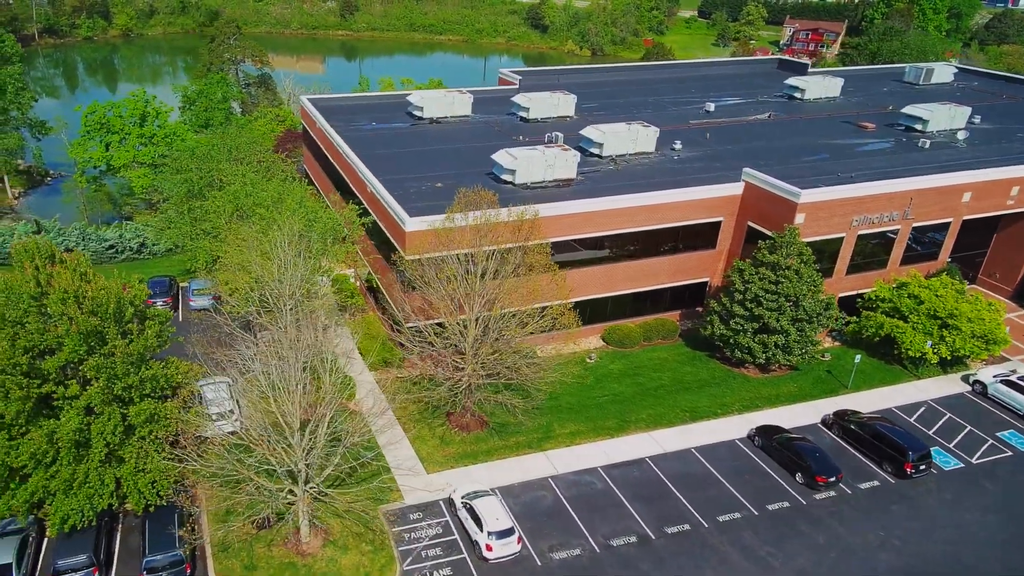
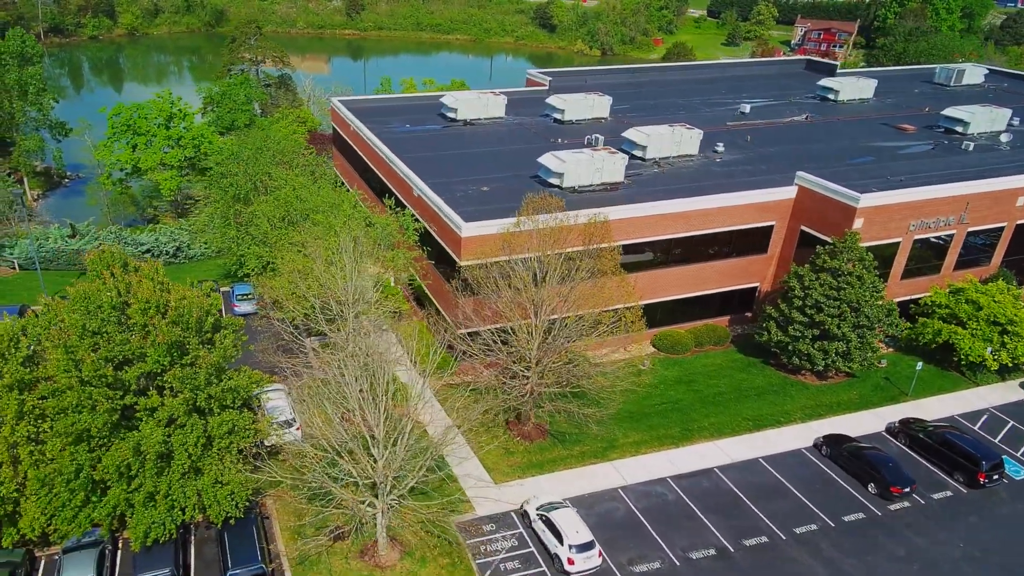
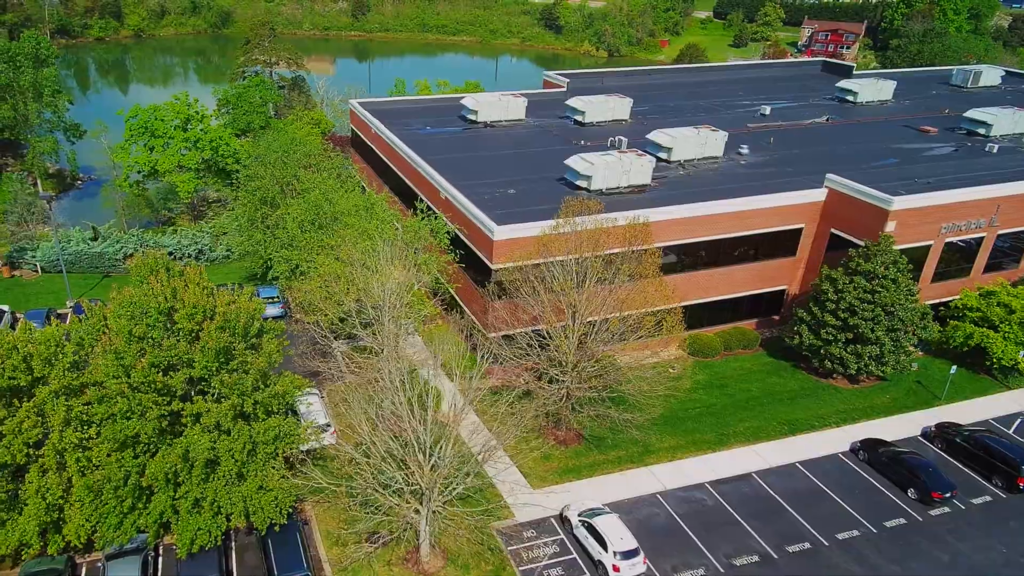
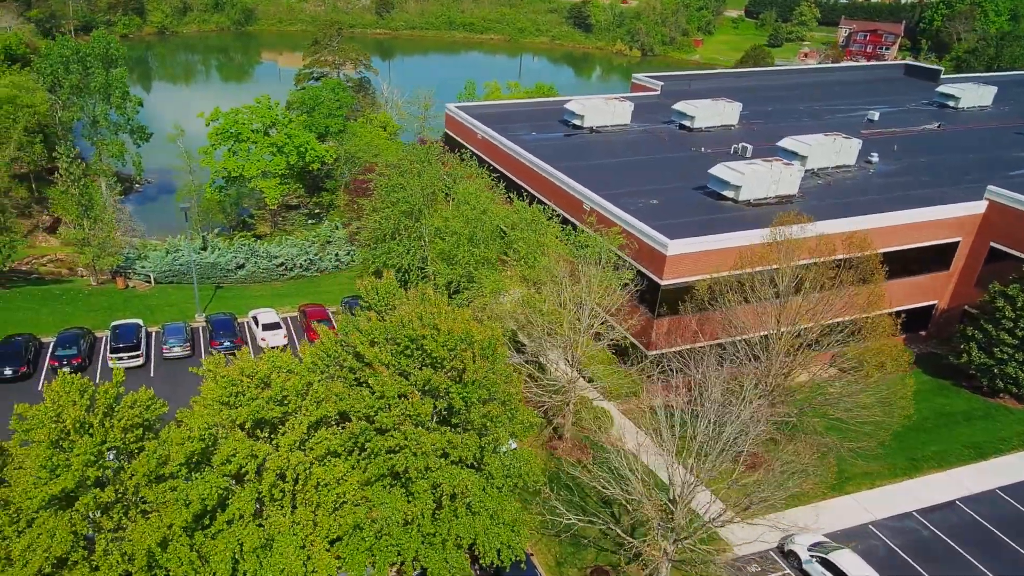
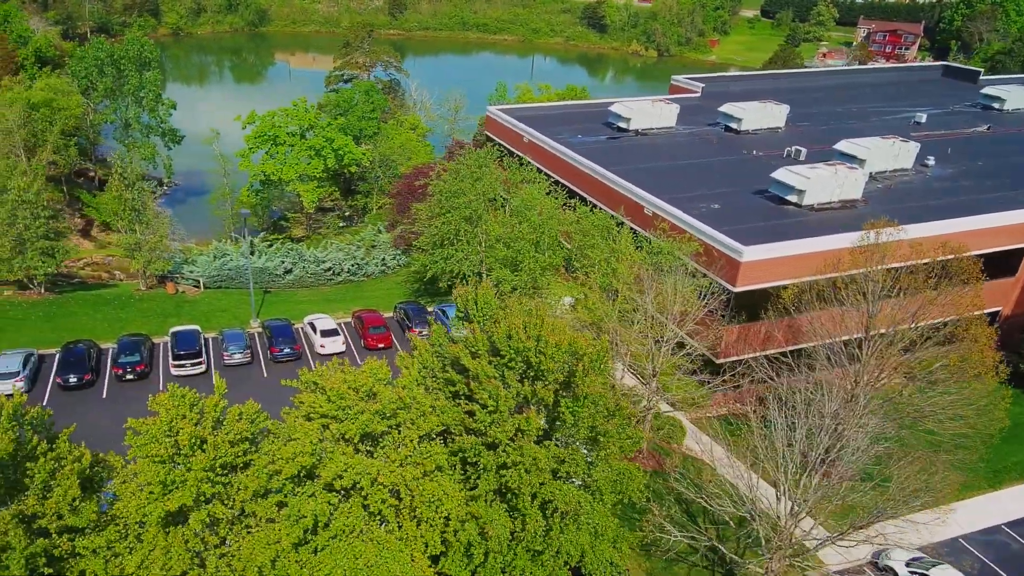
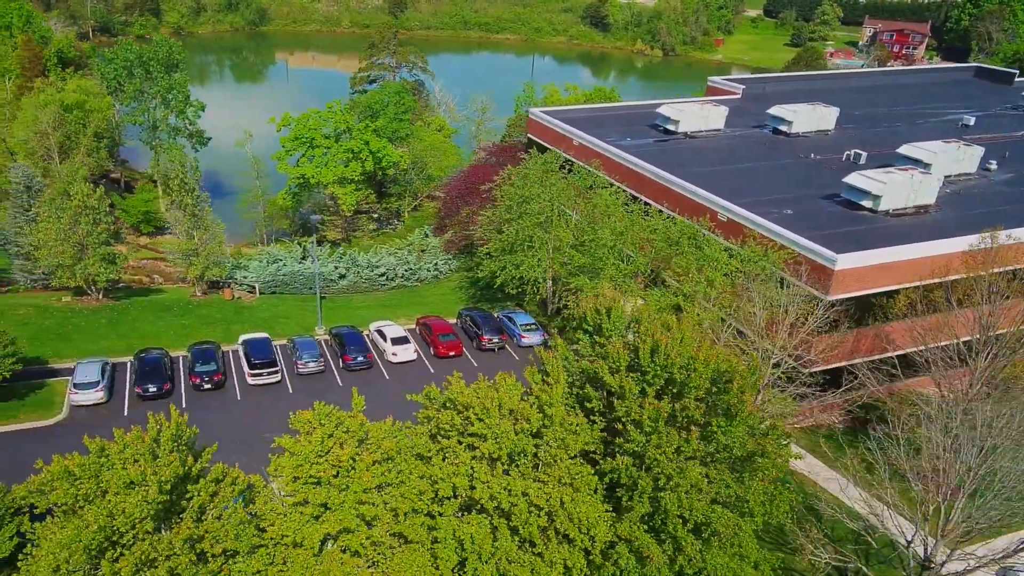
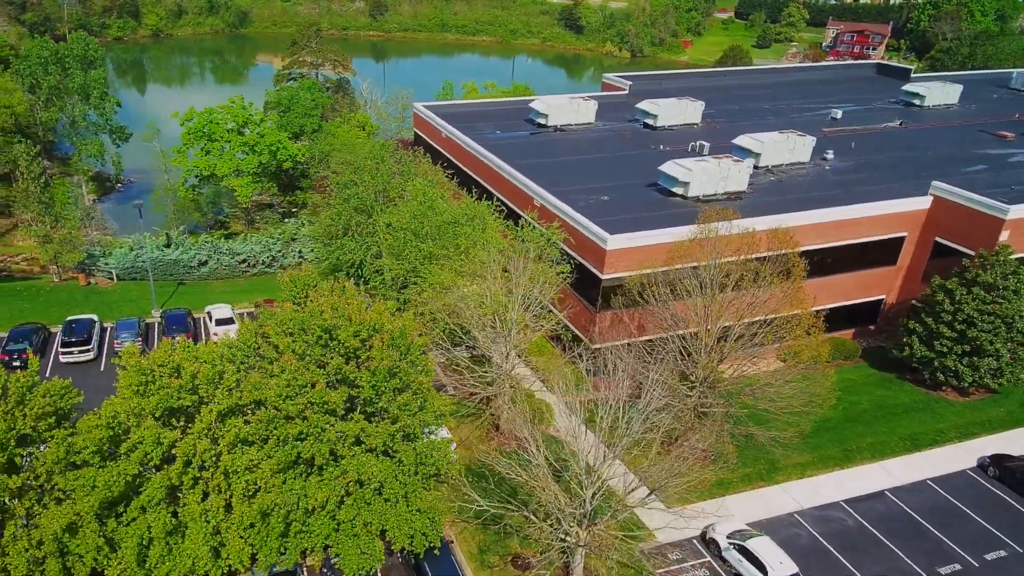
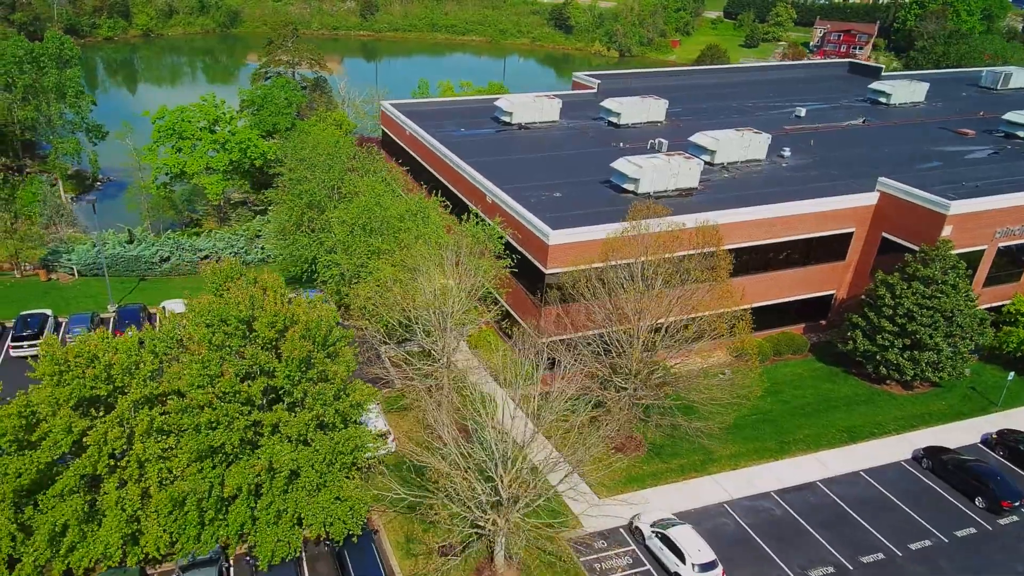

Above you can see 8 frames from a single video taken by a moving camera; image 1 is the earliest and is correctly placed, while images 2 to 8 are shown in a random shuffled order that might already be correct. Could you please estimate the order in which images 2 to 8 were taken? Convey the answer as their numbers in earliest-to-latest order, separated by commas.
2, 3, 8, 7, 4, 5, 6
